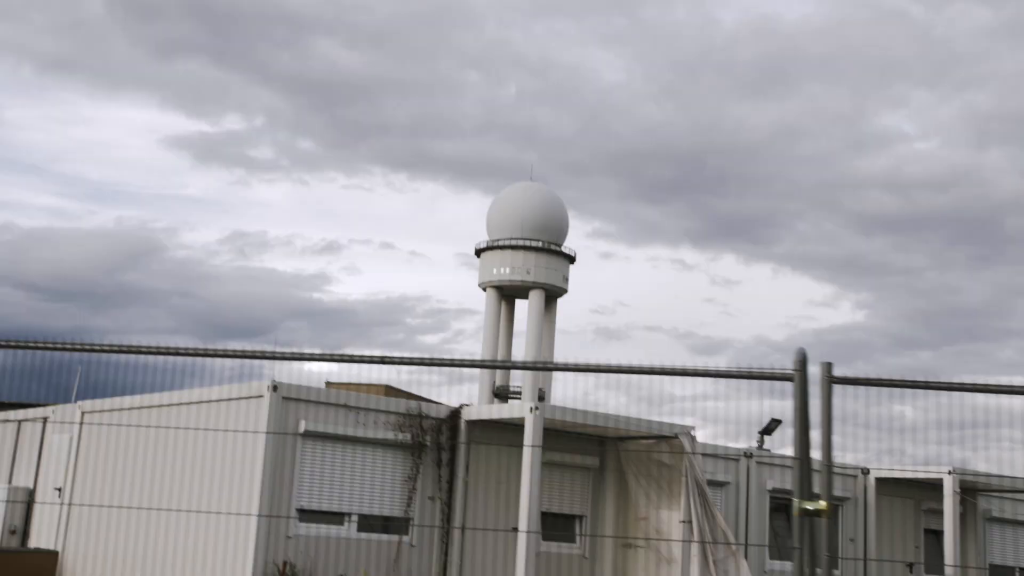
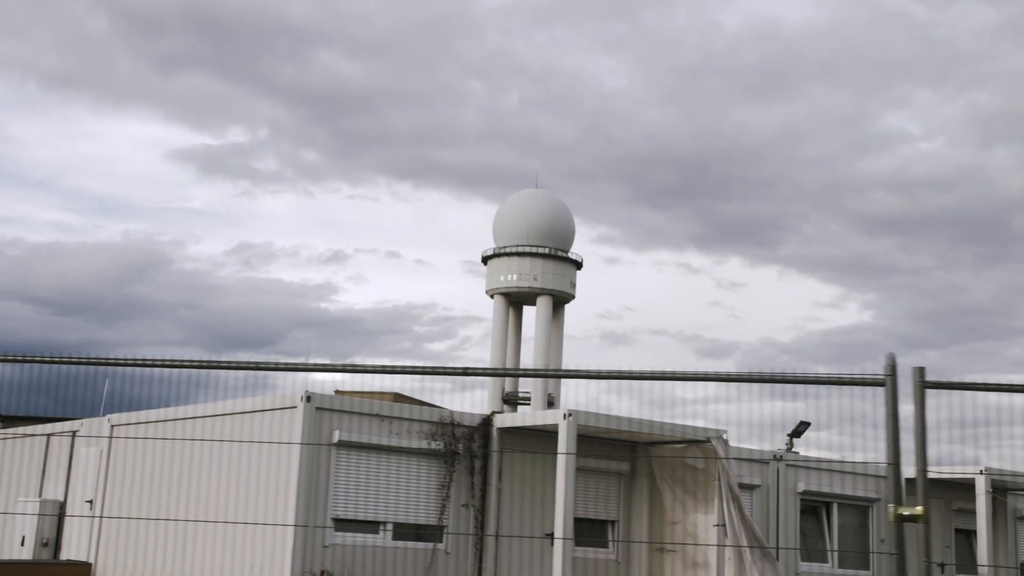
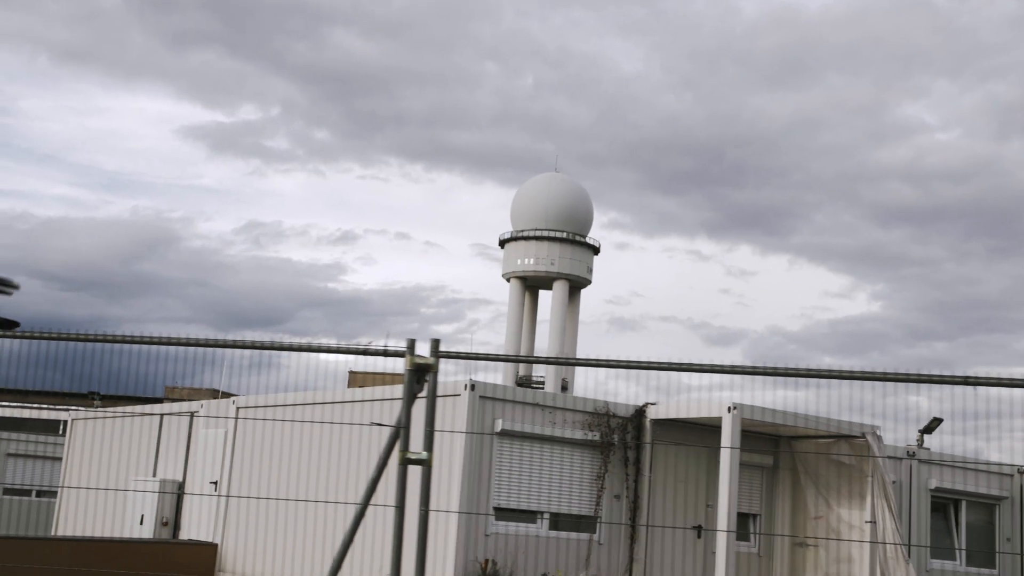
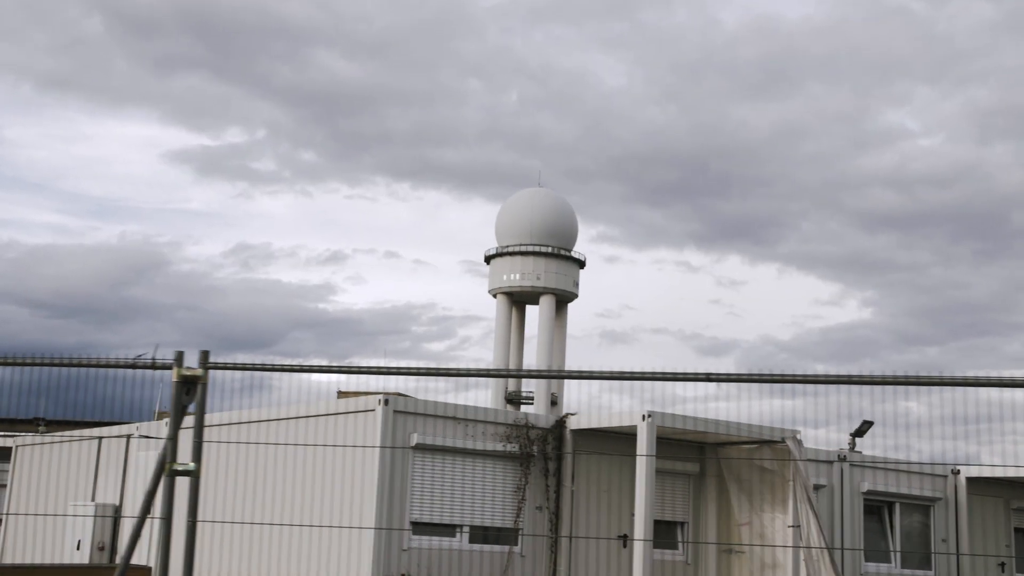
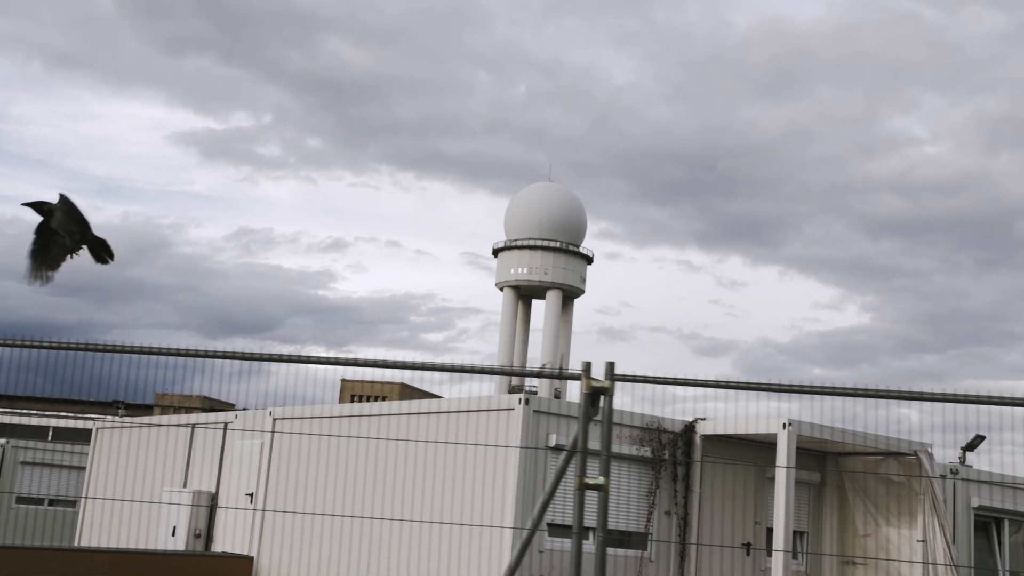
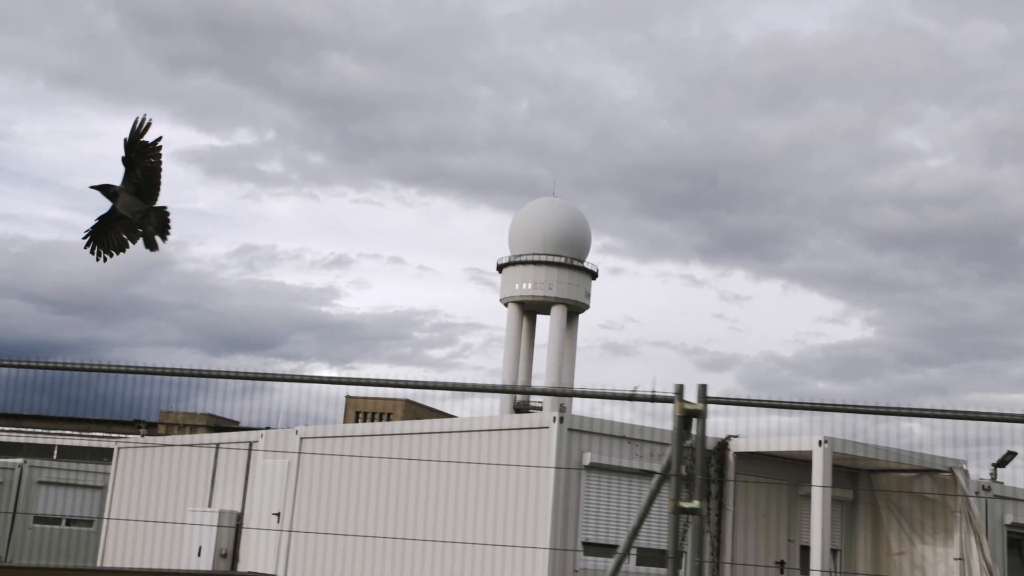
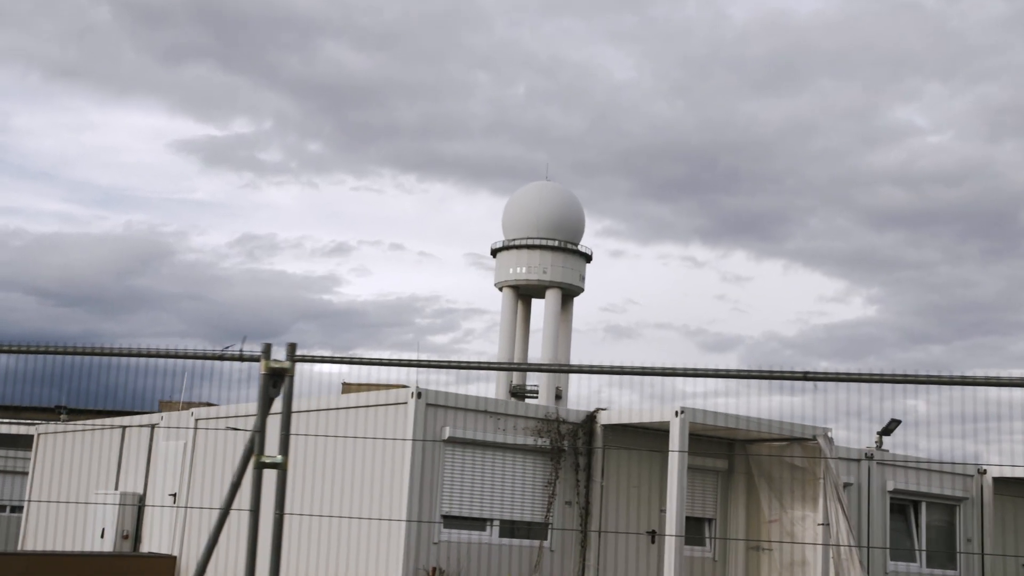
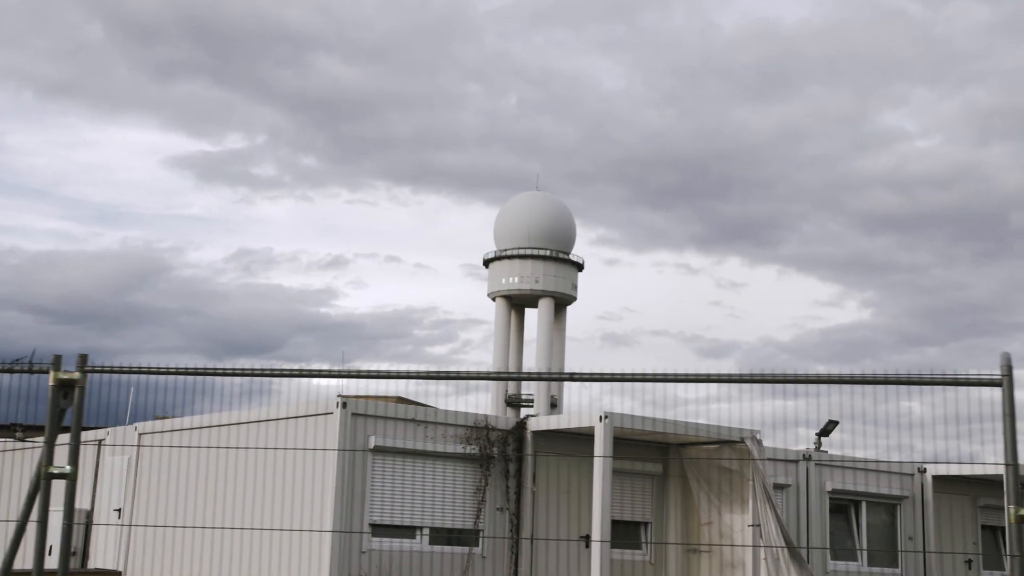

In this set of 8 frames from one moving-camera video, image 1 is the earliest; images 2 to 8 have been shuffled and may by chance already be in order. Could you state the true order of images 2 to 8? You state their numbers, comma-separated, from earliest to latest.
2, 8, 4, 7, 3, 5, 6
